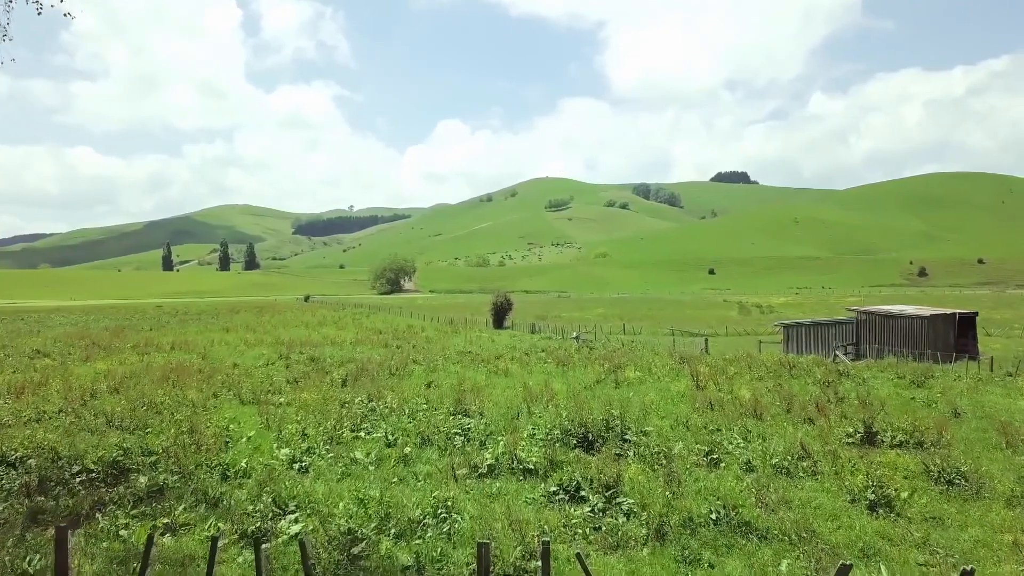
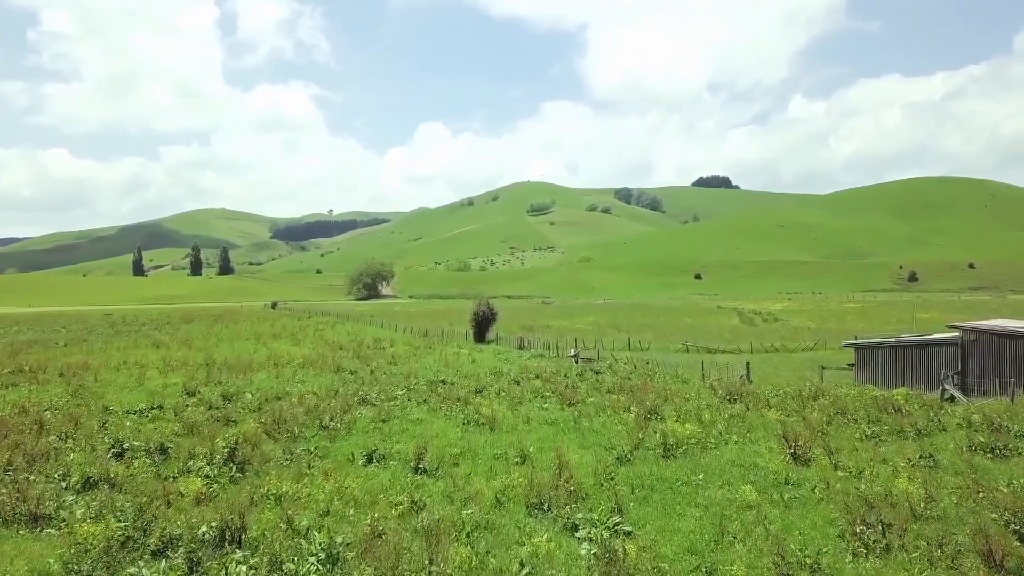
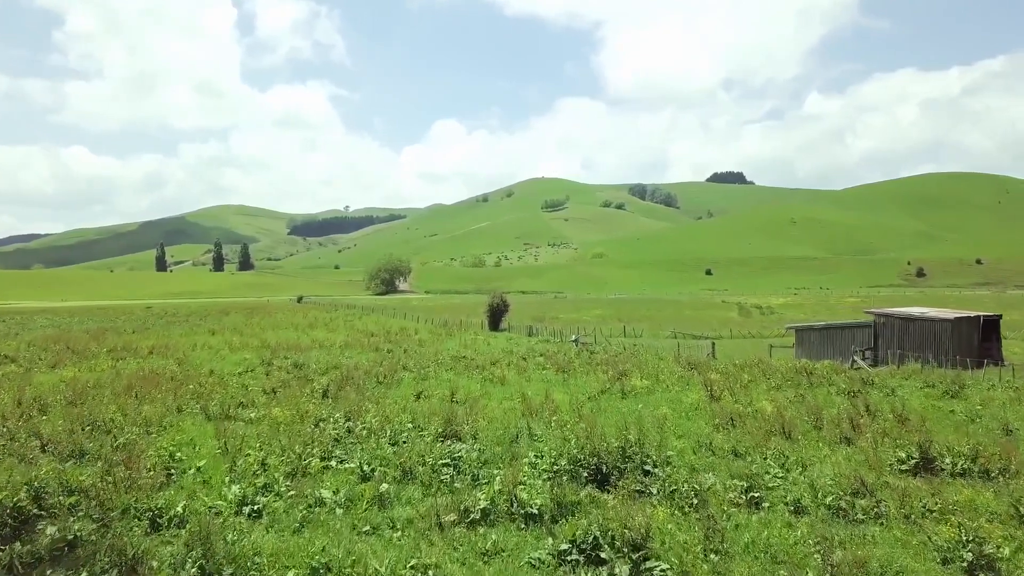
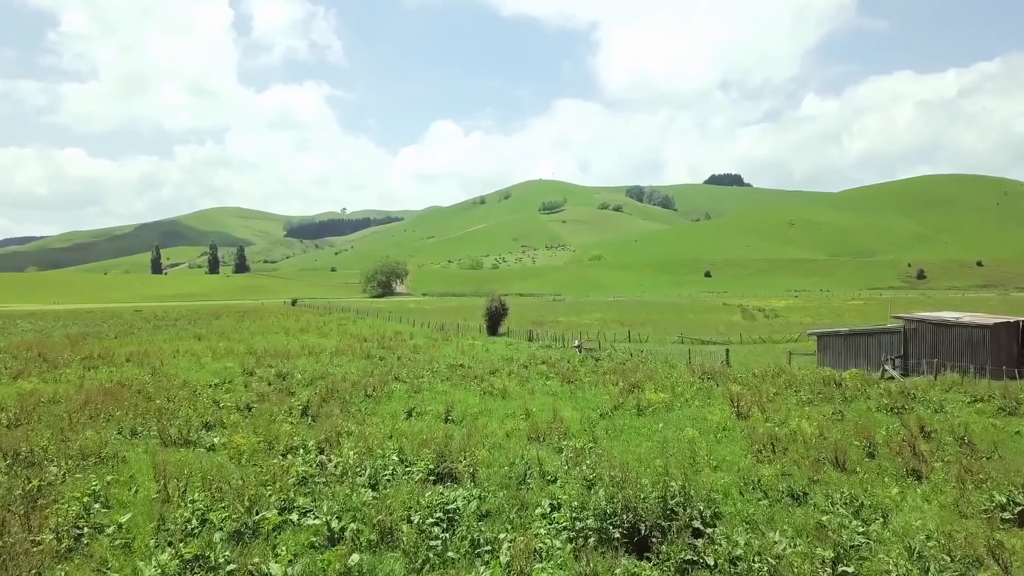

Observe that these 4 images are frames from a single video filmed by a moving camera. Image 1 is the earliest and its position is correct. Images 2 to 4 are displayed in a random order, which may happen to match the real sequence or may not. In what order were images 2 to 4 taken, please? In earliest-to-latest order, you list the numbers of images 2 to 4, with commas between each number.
3, 4, 2
